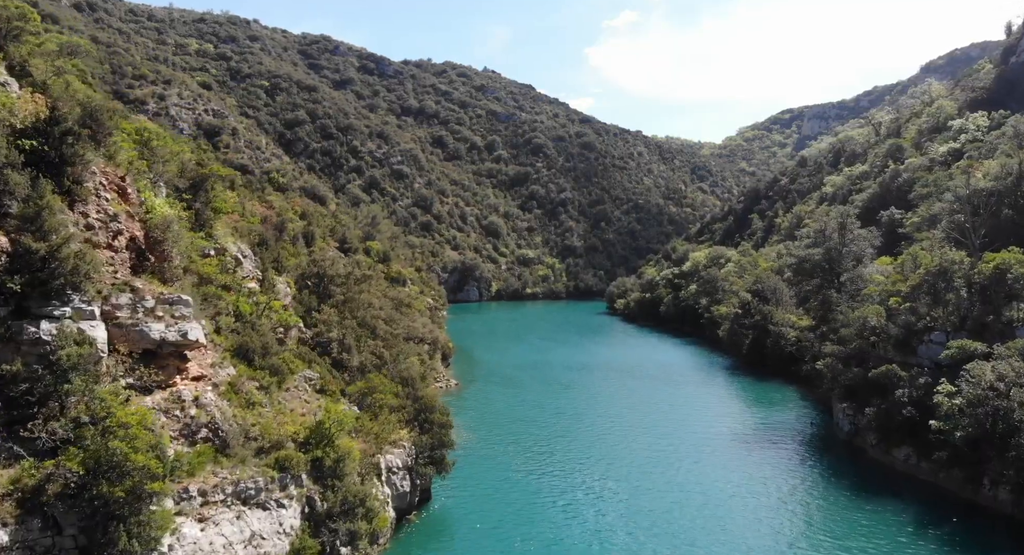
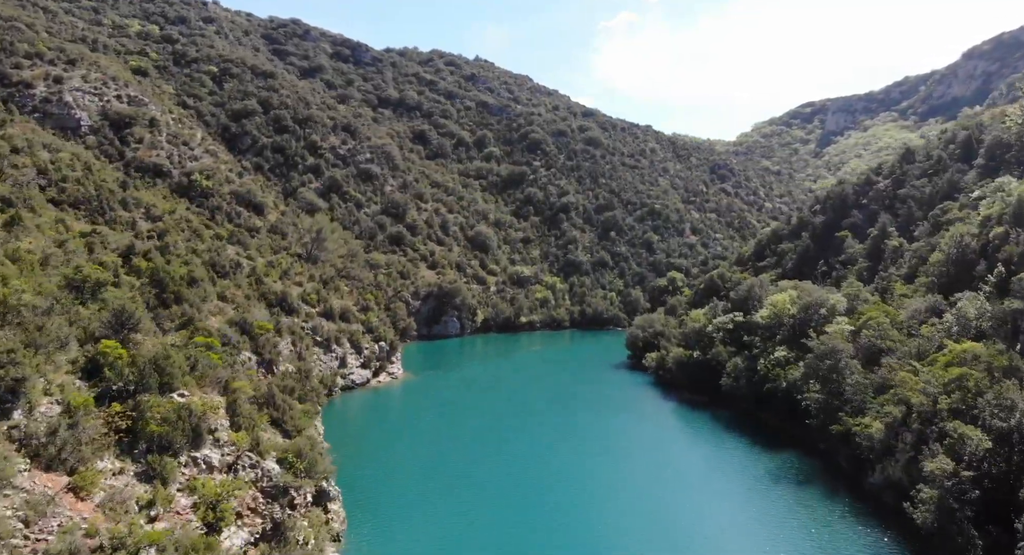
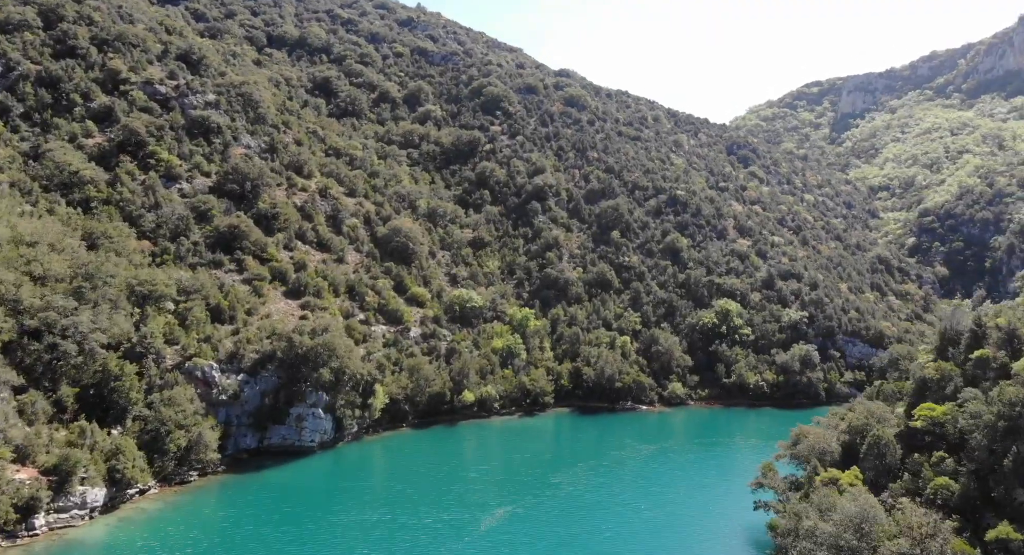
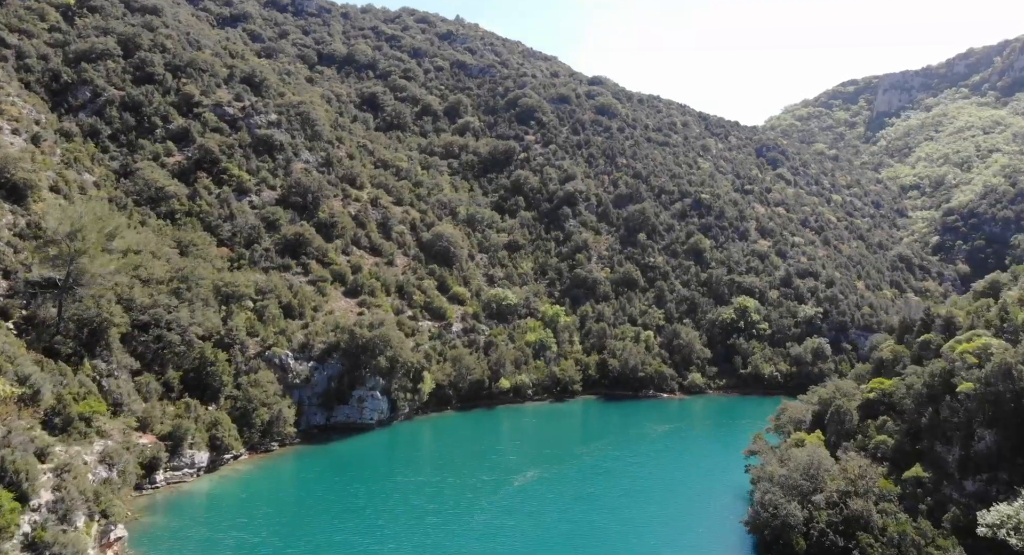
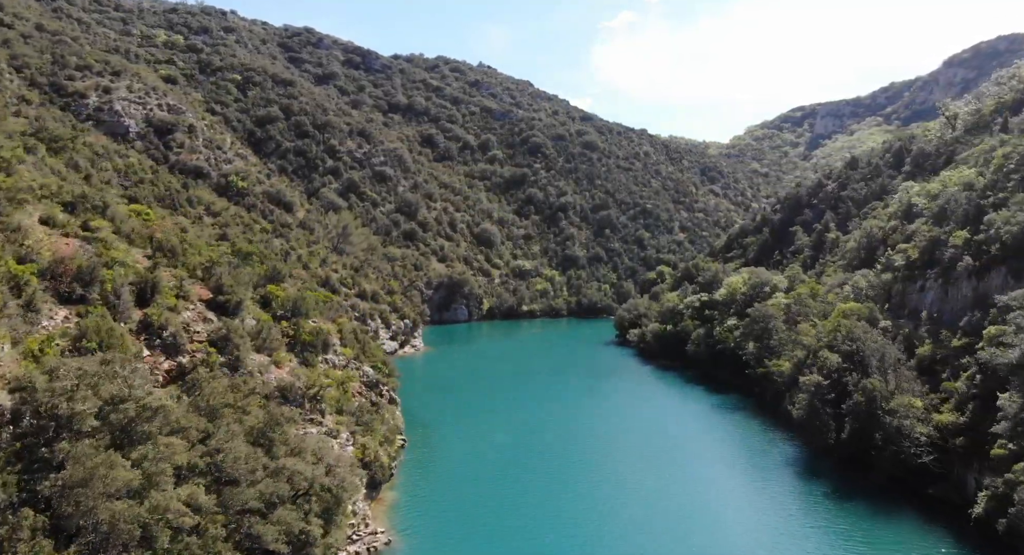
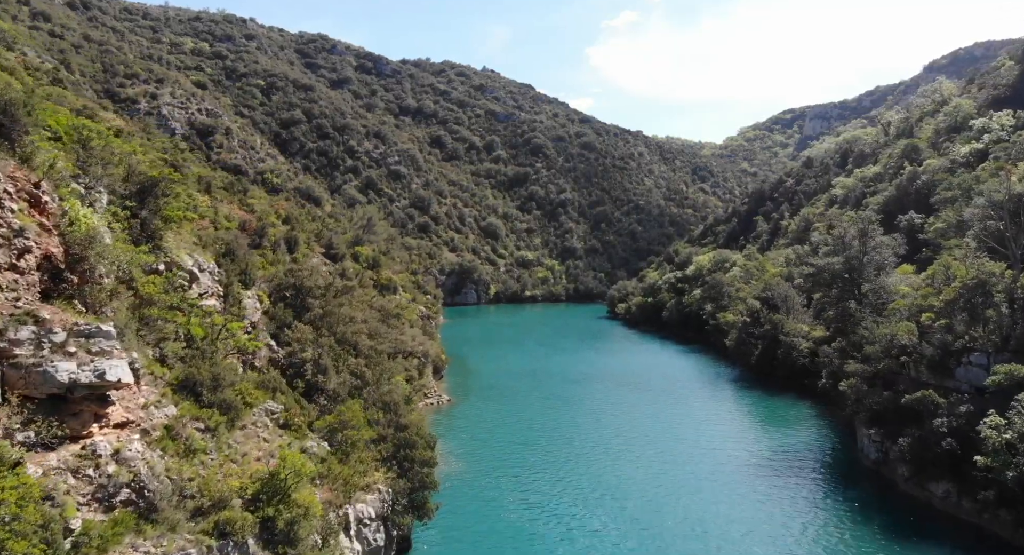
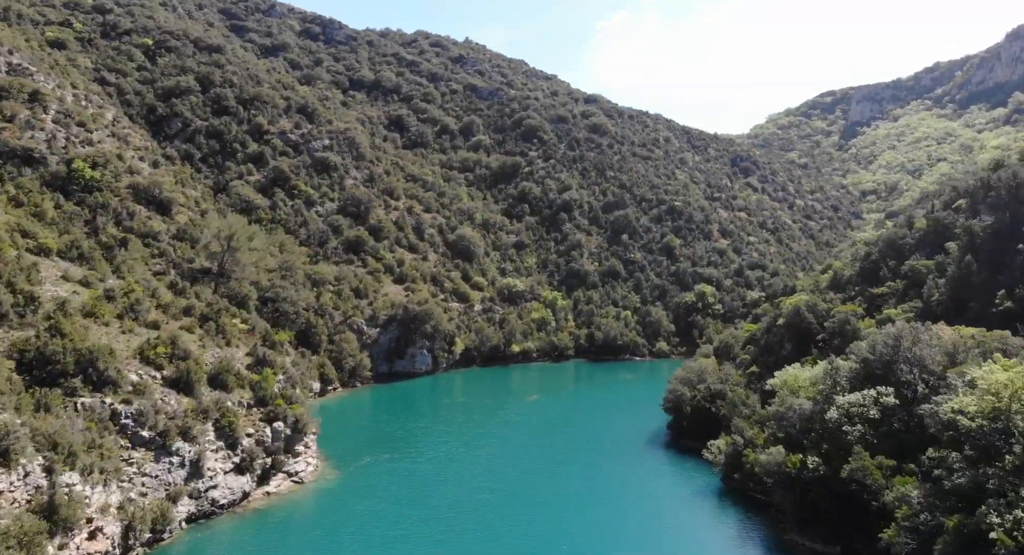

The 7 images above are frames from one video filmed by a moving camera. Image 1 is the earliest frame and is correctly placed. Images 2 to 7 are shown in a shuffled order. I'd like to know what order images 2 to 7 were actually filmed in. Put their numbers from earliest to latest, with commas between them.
6, 5, 2, 7, 4, 3
